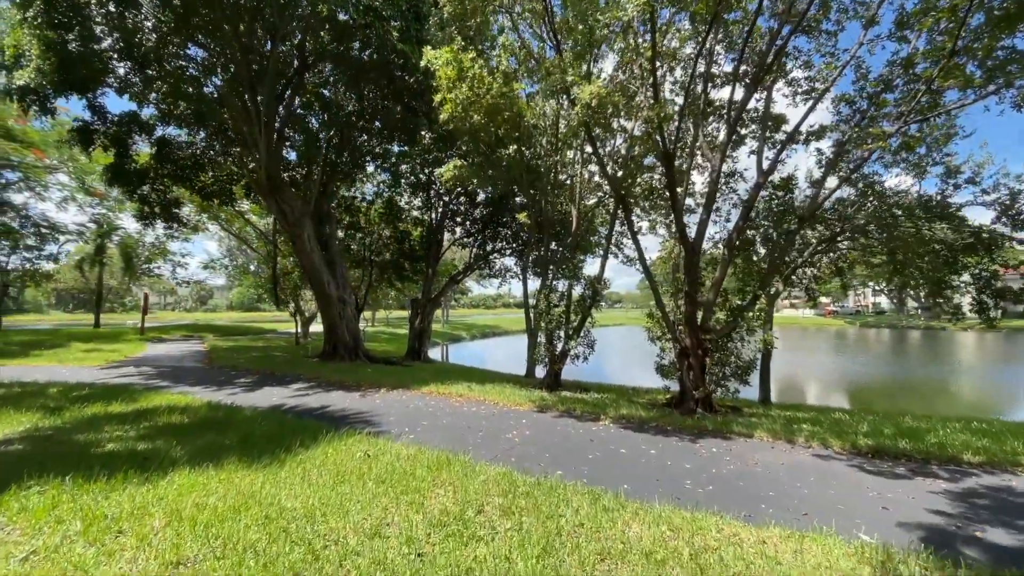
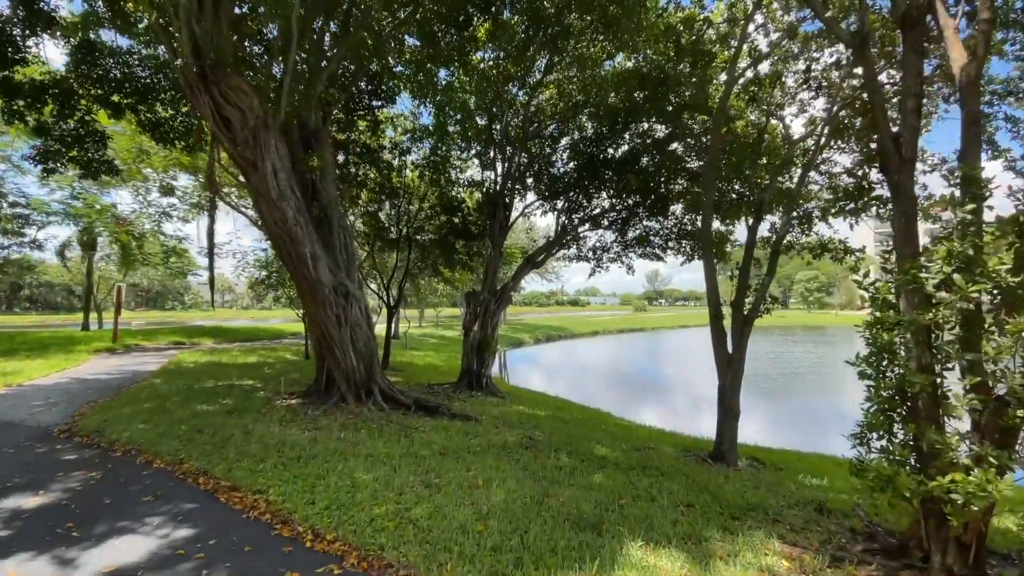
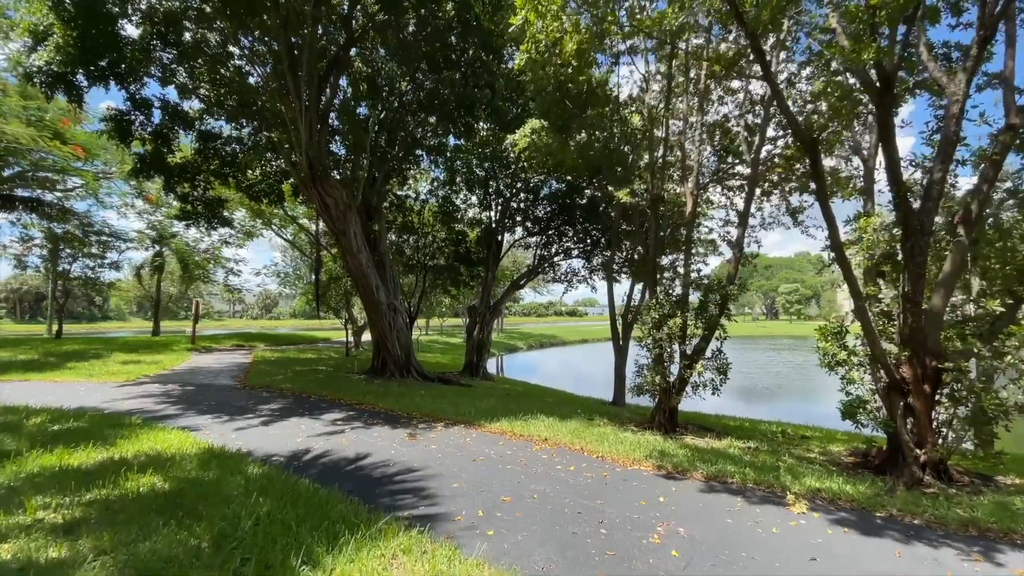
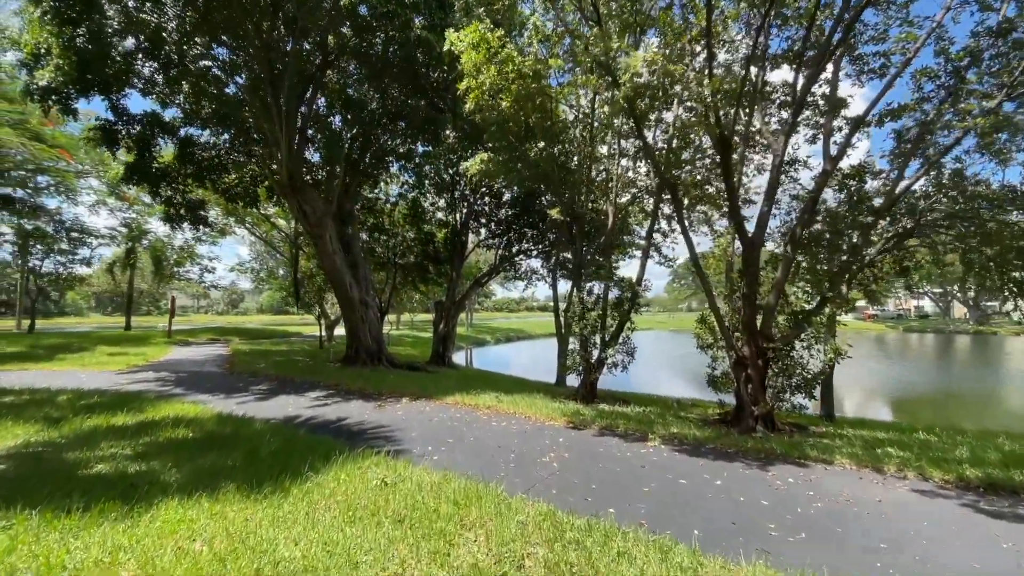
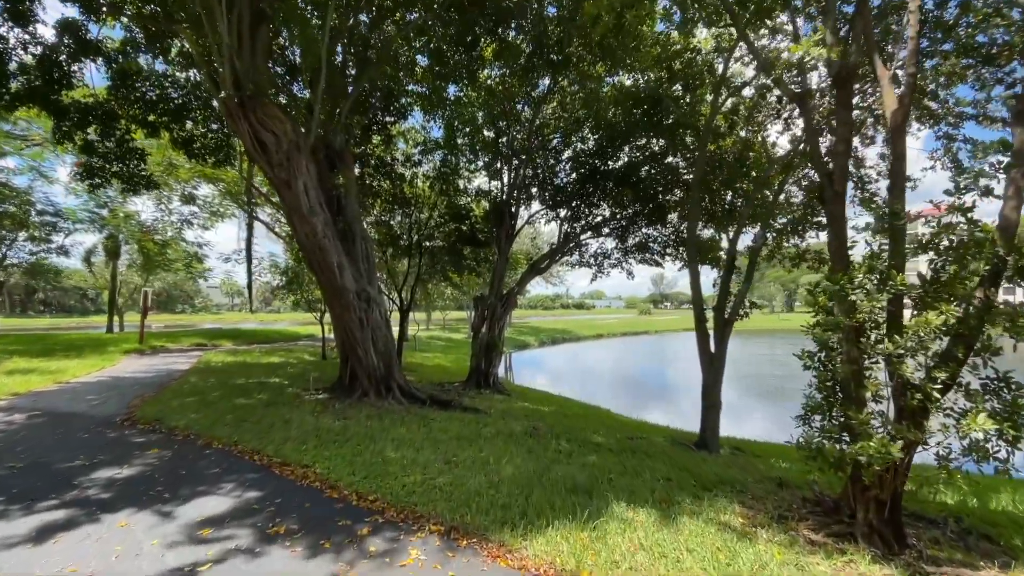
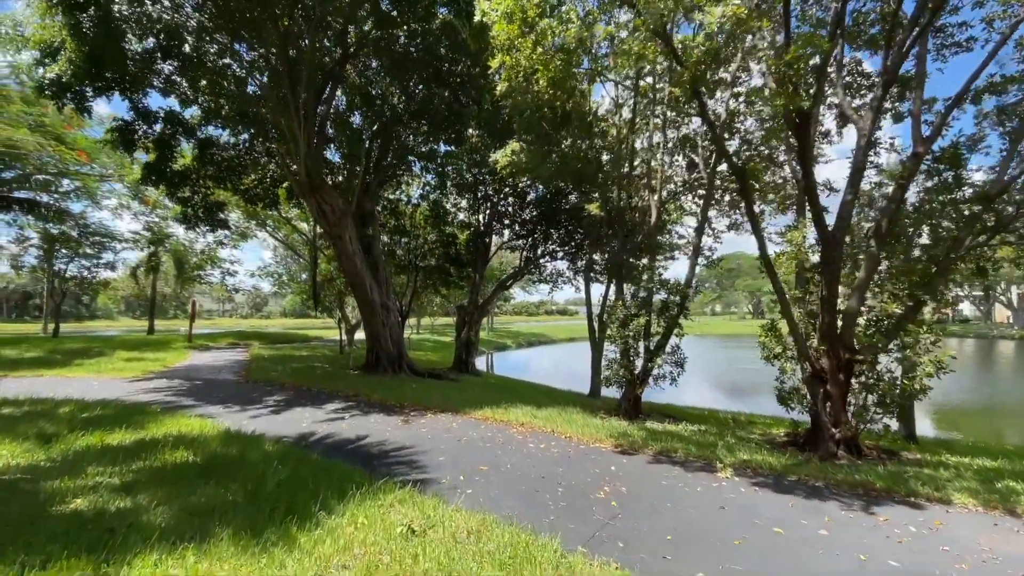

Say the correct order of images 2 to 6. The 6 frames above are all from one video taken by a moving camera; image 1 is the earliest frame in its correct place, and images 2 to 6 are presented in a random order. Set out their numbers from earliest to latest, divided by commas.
4, 6, 3, 5, 2
